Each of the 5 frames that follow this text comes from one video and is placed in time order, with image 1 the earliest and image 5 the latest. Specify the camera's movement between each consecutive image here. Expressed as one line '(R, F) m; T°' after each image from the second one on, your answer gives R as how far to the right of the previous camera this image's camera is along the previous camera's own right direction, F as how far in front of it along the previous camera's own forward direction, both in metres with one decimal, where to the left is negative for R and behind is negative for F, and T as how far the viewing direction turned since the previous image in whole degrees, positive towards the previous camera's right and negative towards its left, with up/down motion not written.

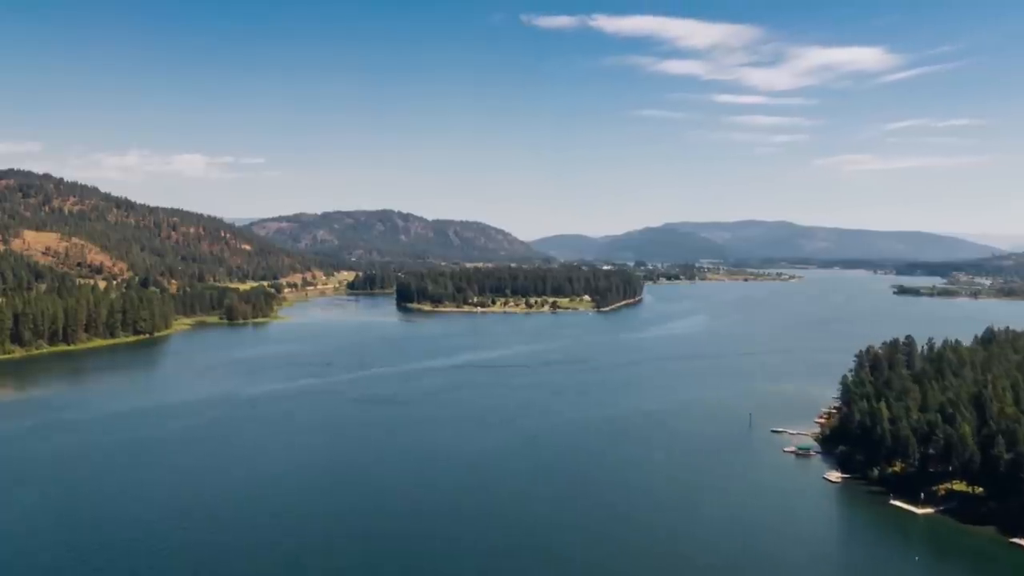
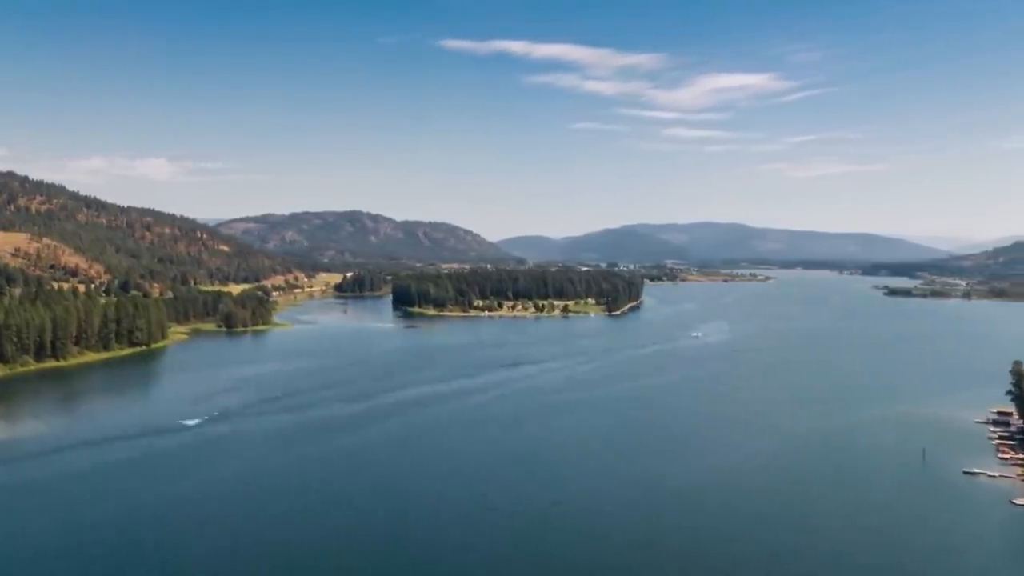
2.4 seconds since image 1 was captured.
(-2.4, +3.3) m; +2°
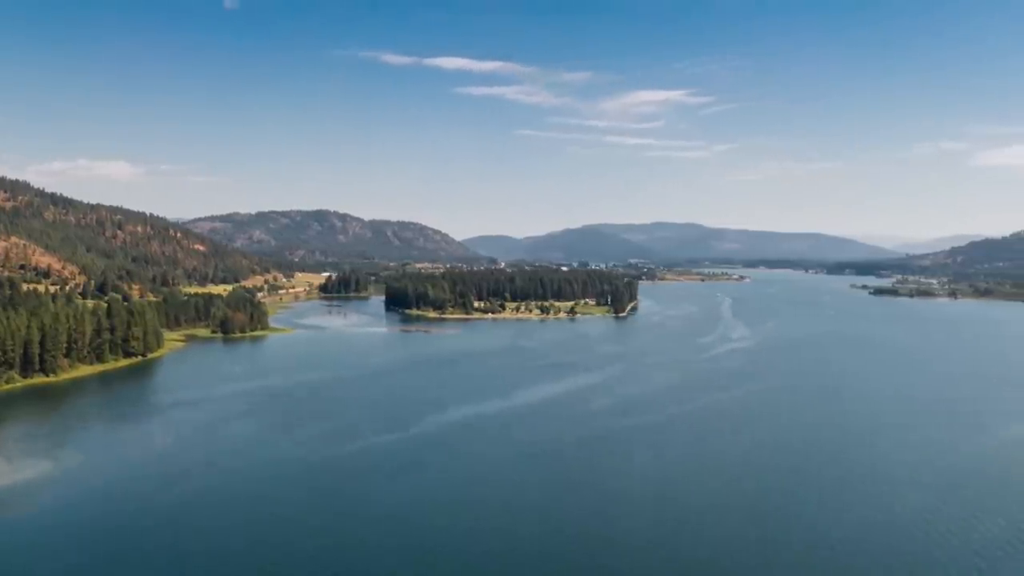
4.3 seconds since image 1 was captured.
(-2.1, +2.6) m; +2°
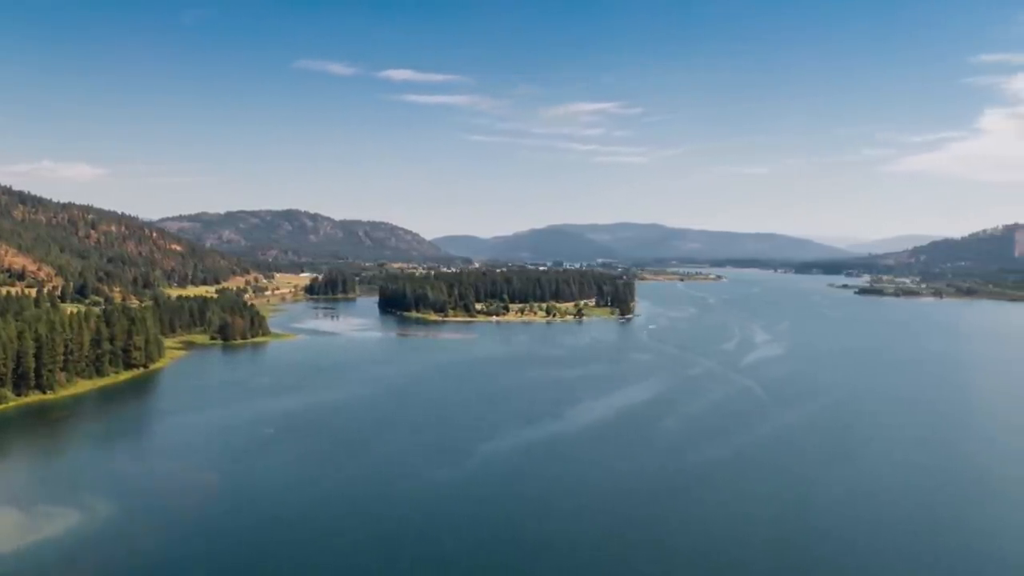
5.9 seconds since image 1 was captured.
(-1.8, +2.2) m; +2°
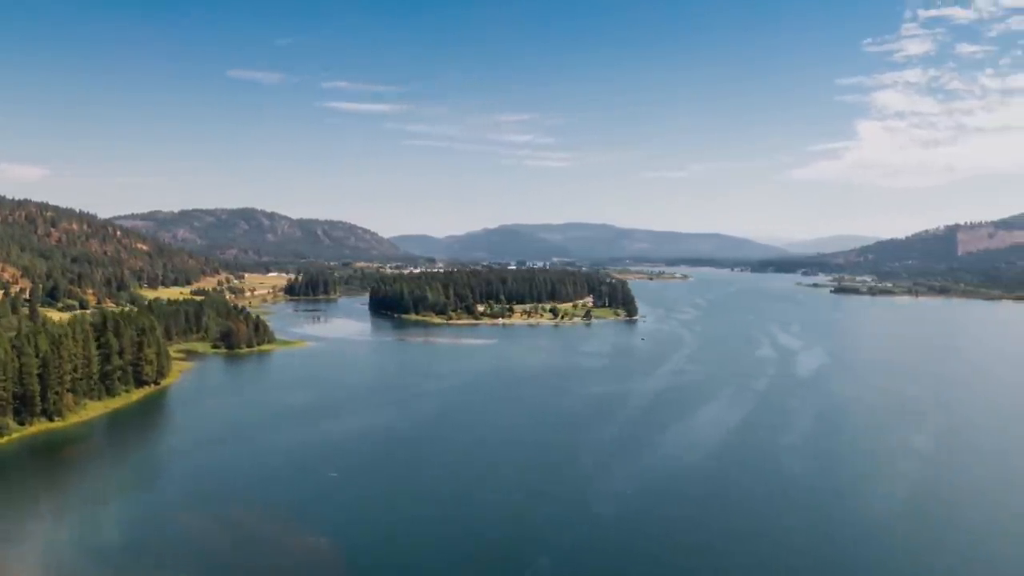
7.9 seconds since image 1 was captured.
(-2.5, +2.7) m; +3°
